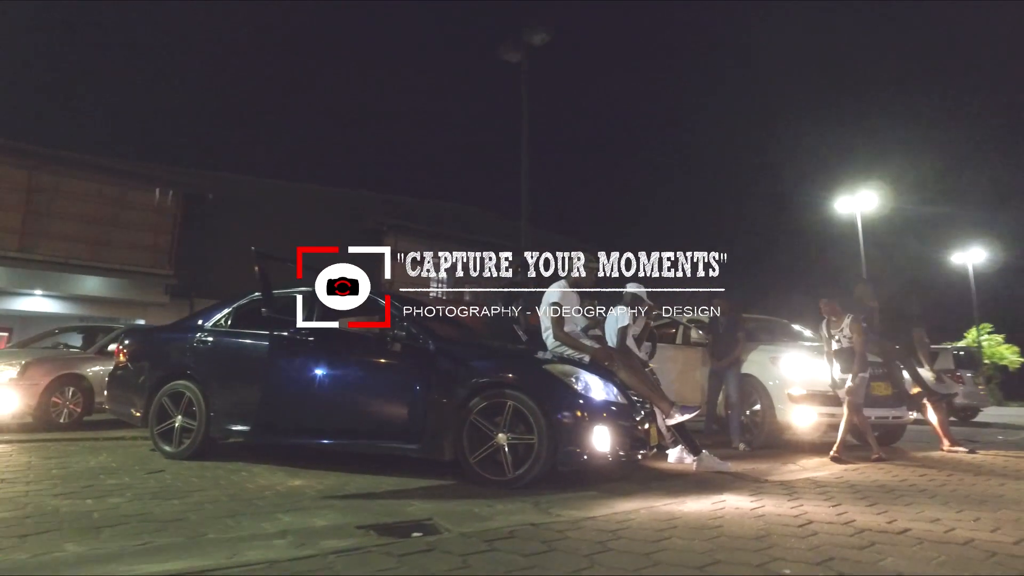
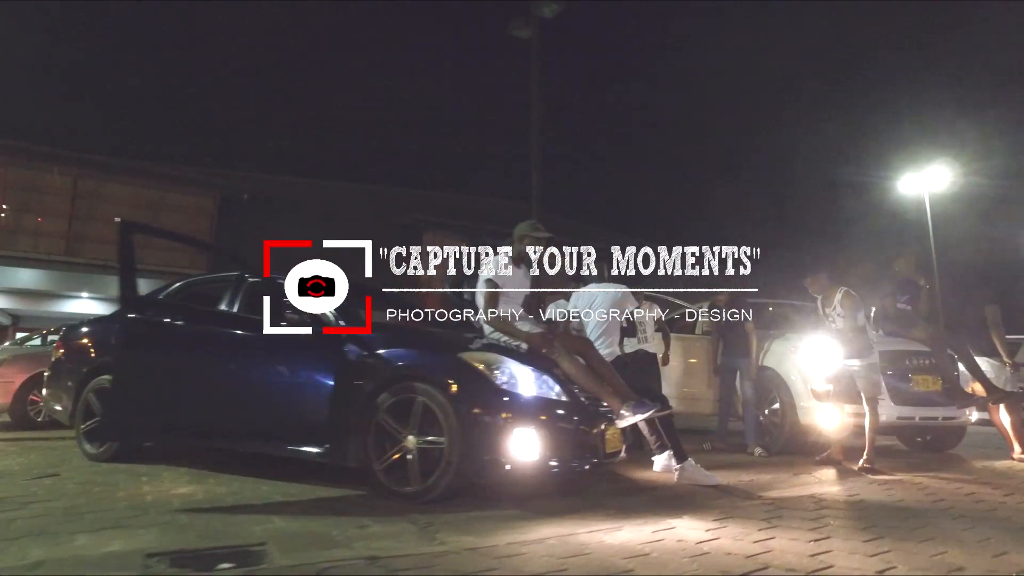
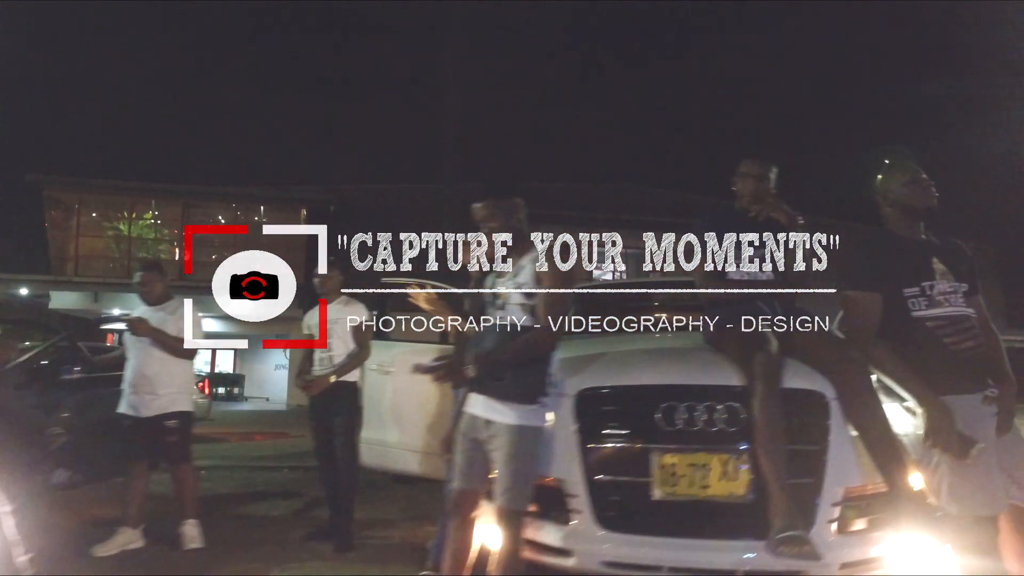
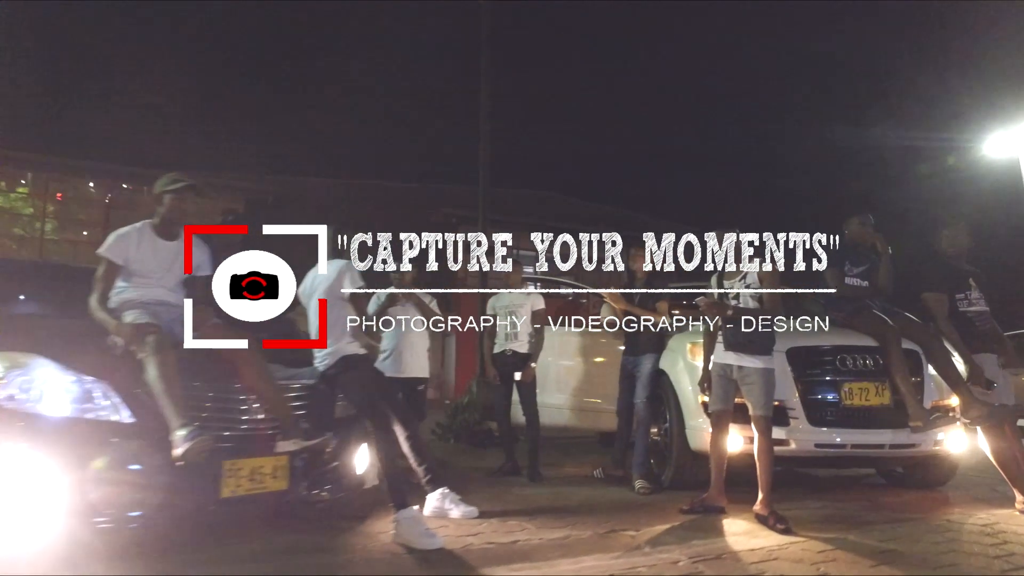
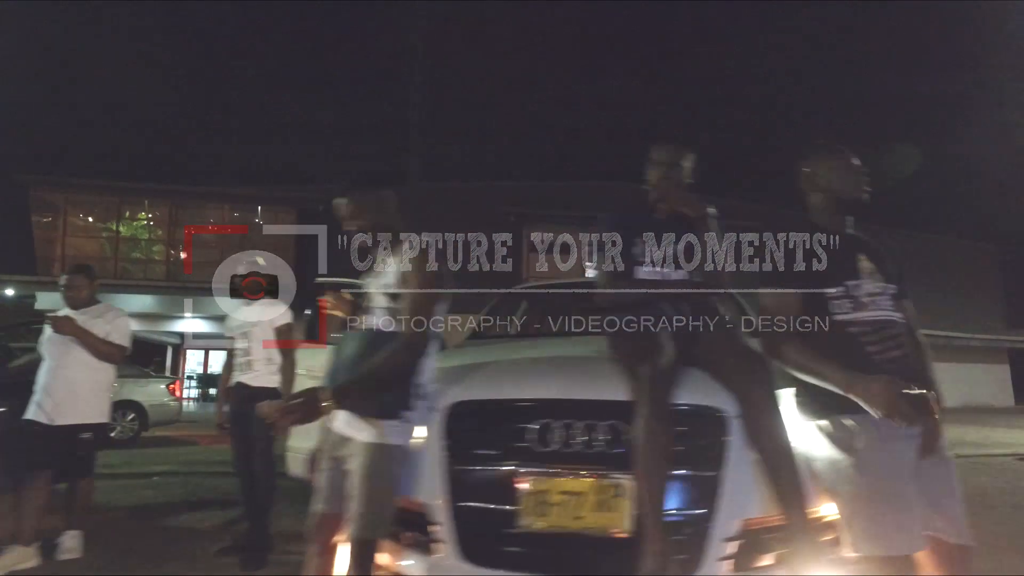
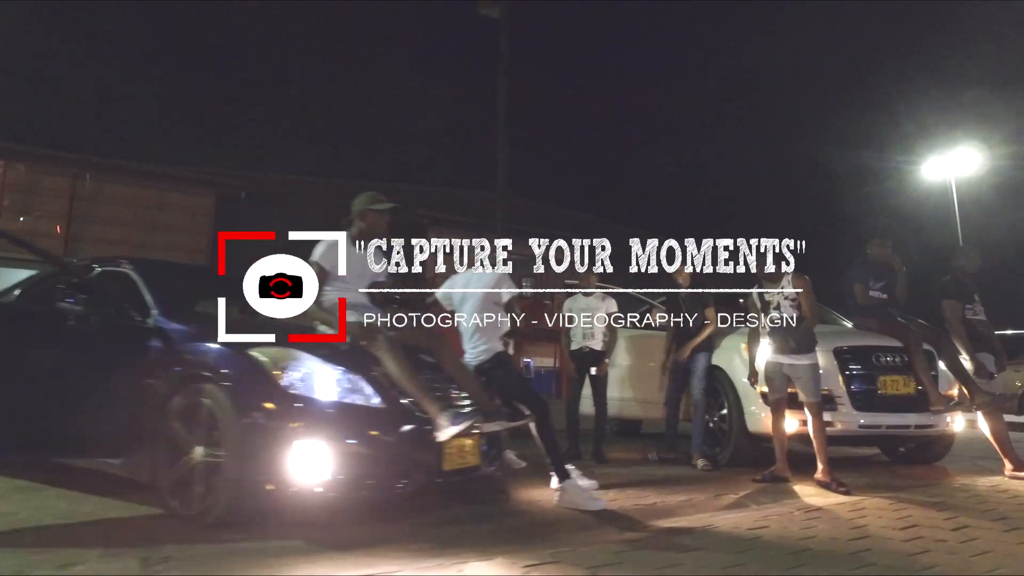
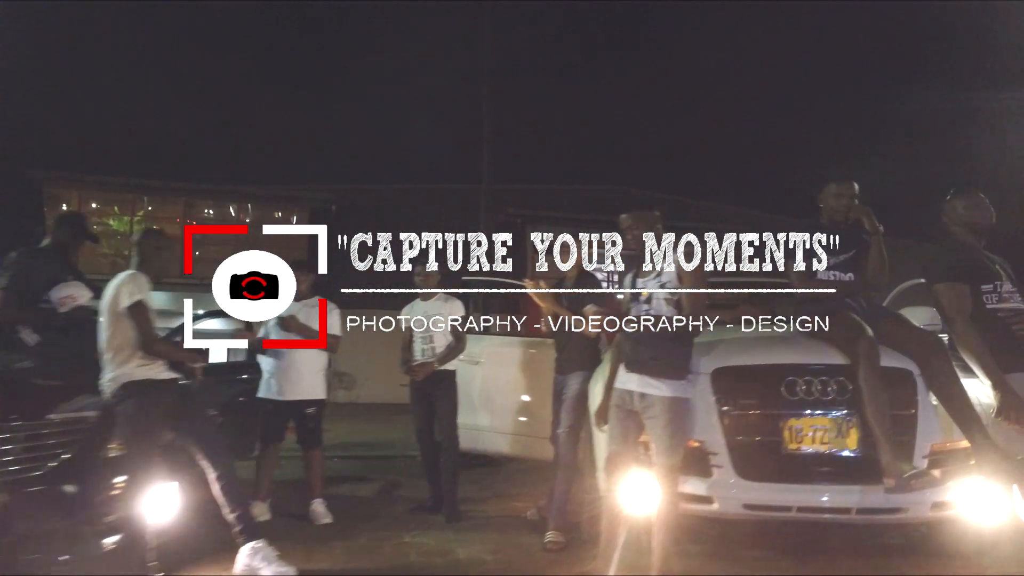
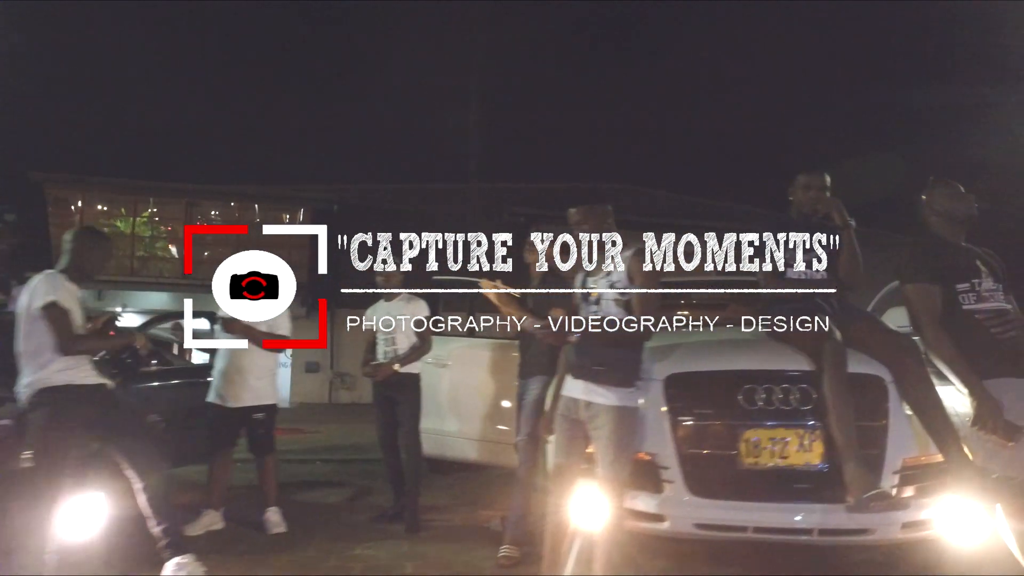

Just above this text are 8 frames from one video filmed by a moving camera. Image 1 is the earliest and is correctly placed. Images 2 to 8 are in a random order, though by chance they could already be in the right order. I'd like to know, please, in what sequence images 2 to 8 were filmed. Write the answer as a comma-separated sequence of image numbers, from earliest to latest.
2, 6, 4, 7, 8, 3, 5
